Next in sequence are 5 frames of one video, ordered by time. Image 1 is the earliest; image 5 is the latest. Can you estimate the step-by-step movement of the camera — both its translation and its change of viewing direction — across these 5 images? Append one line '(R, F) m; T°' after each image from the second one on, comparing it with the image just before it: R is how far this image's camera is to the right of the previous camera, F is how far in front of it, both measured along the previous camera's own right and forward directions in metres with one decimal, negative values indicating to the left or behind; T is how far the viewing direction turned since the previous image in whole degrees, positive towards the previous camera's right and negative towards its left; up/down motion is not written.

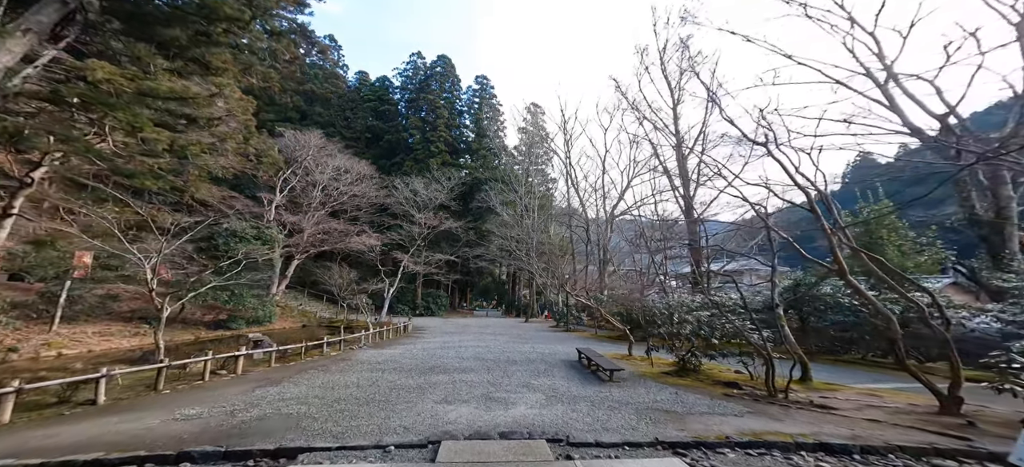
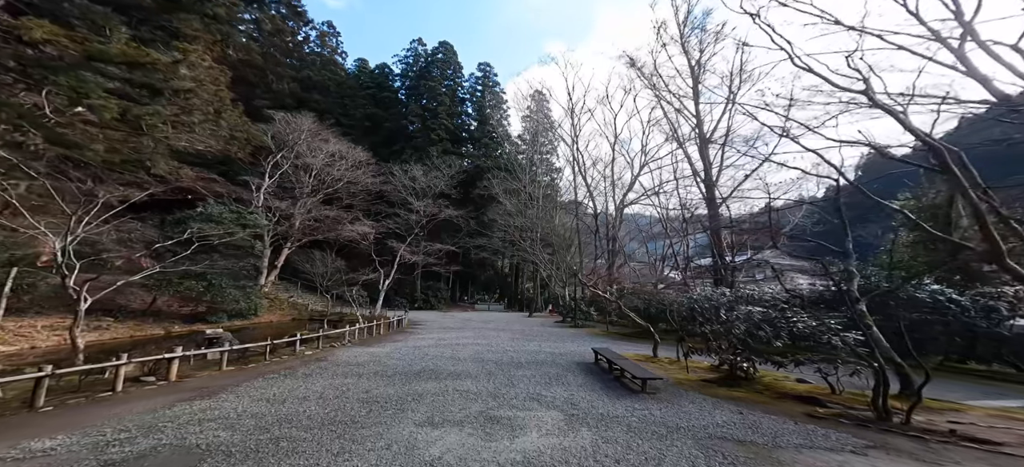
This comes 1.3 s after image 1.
(0.0, +1.1) m; 0°
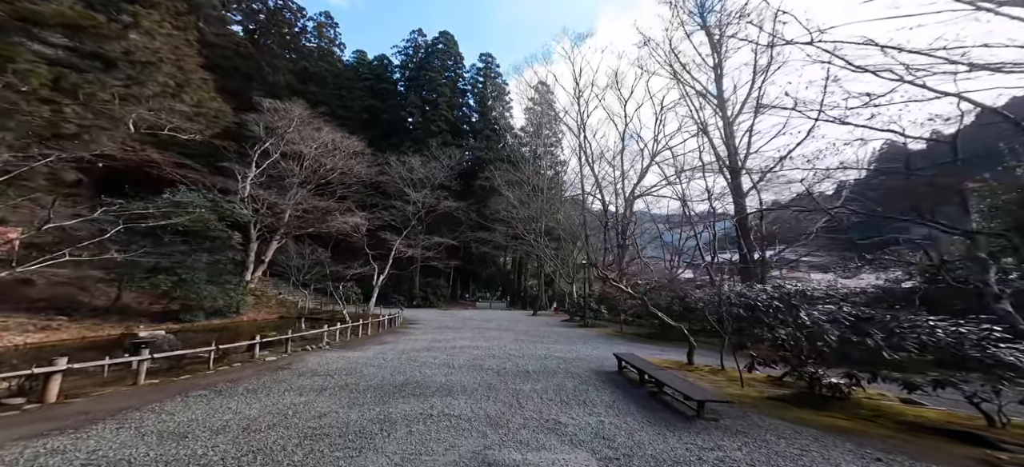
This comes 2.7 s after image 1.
(0.0, +1.1) m; 0°
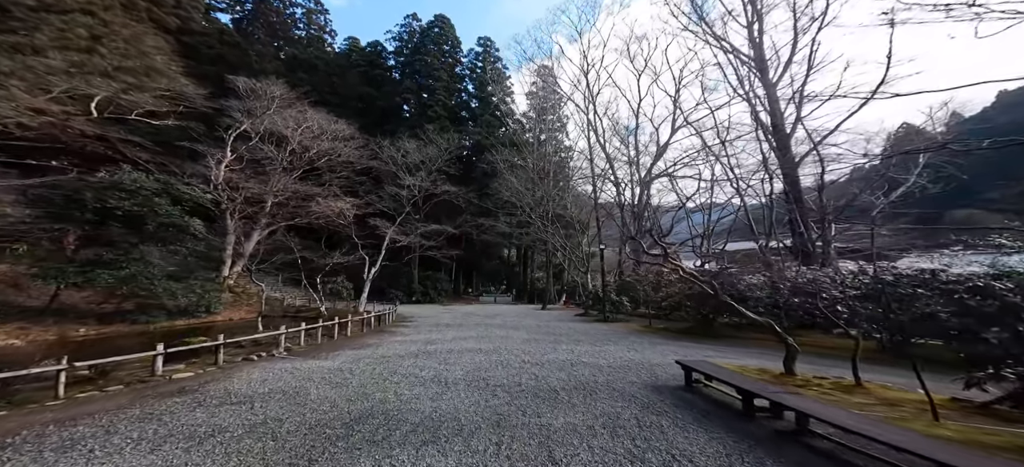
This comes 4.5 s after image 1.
(-0.1, +1.6) m; 0°
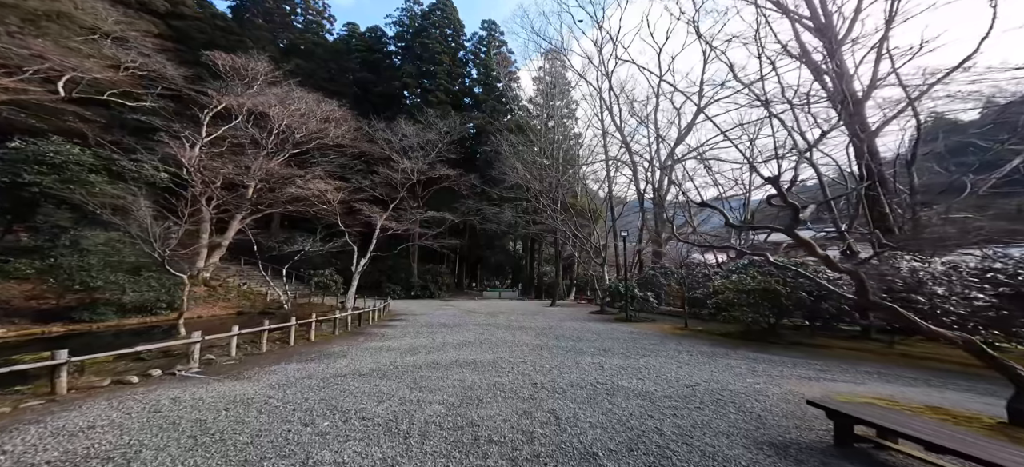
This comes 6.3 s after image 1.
(0.0, +1.5) m; -1°
